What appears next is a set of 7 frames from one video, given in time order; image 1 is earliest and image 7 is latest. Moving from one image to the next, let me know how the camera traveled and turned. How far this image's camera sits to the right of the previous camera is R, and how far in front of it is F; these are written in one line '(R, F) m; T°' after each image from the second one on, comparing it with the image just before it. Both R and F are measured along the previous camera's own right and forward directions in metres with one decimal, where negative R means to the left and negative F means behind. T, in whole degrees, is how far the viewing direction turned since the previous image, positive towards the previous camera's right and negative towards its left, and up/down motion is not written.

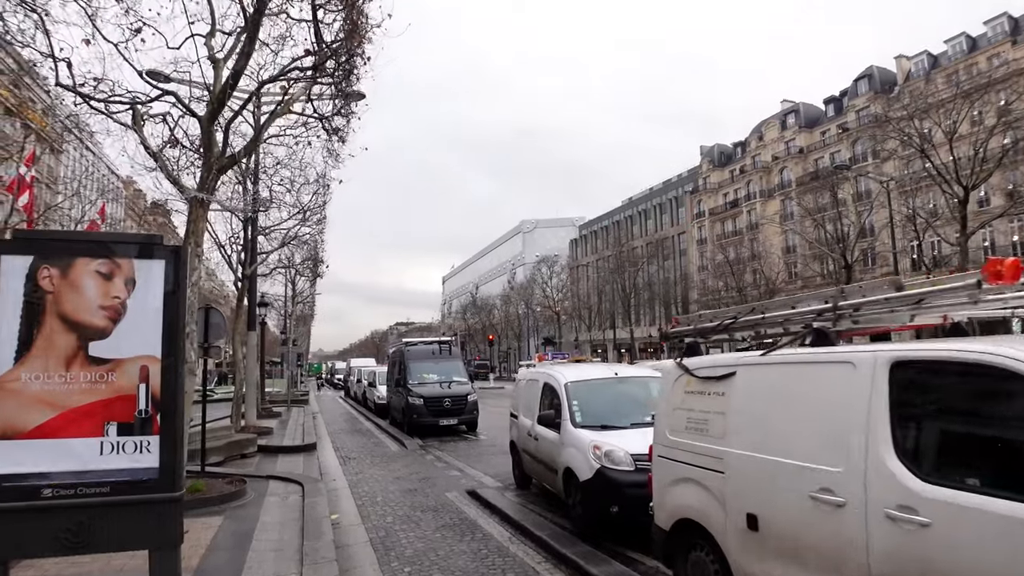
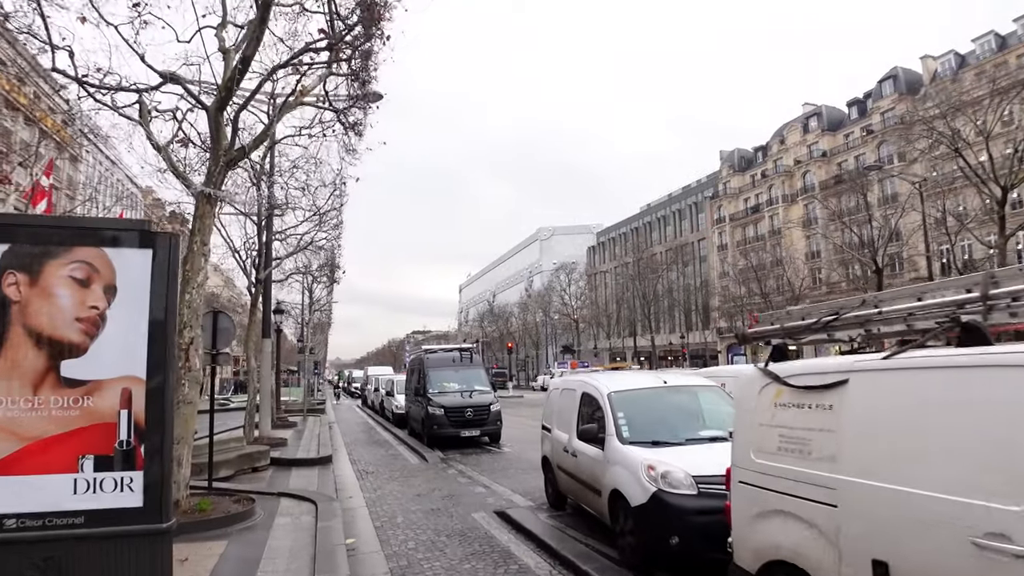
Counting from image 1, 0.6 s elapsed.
(-0.2, +0.7) m; -1°
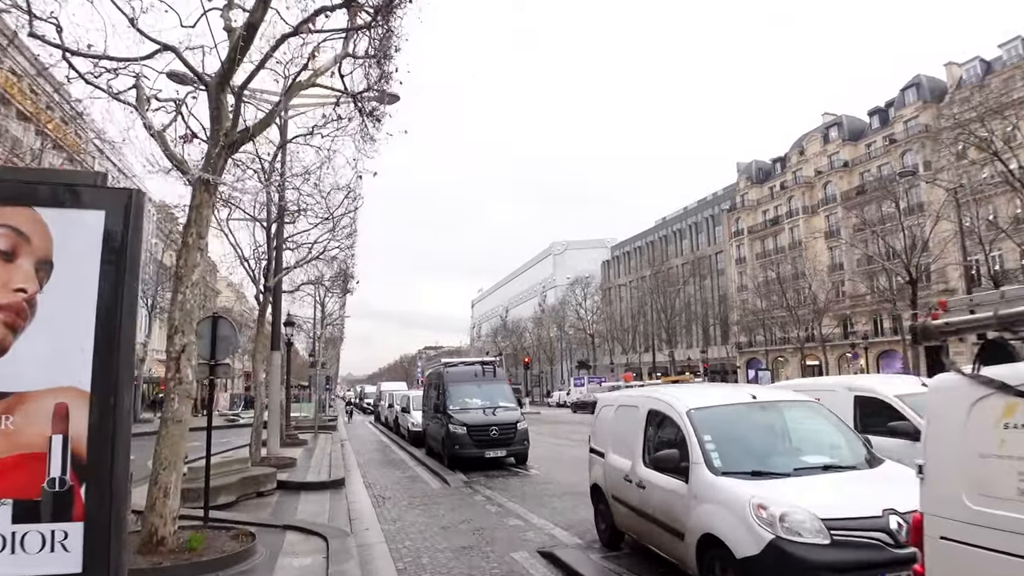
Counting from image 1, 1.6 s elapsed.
(-0.3, +1.1) m; -1°
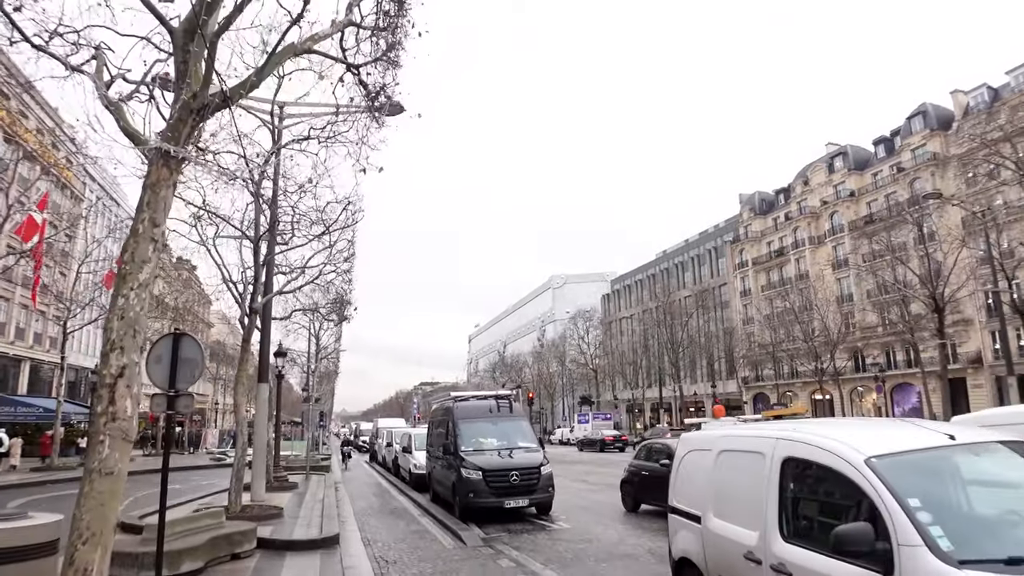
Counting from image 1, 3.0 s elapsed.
(-0.4, +1.6) m; 0°
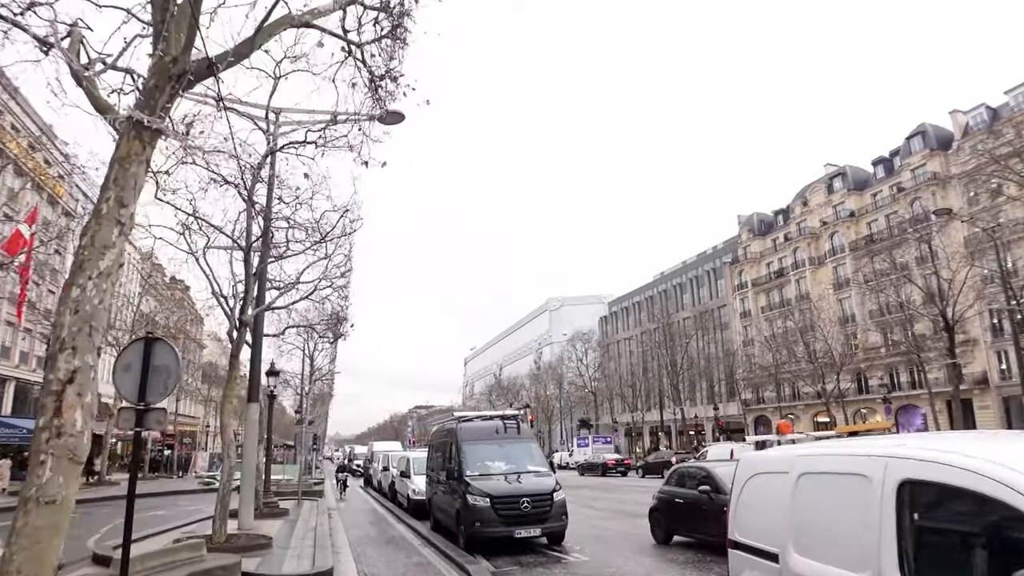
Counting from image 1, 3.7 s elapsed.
(-0.2, +0.7) m; 0°
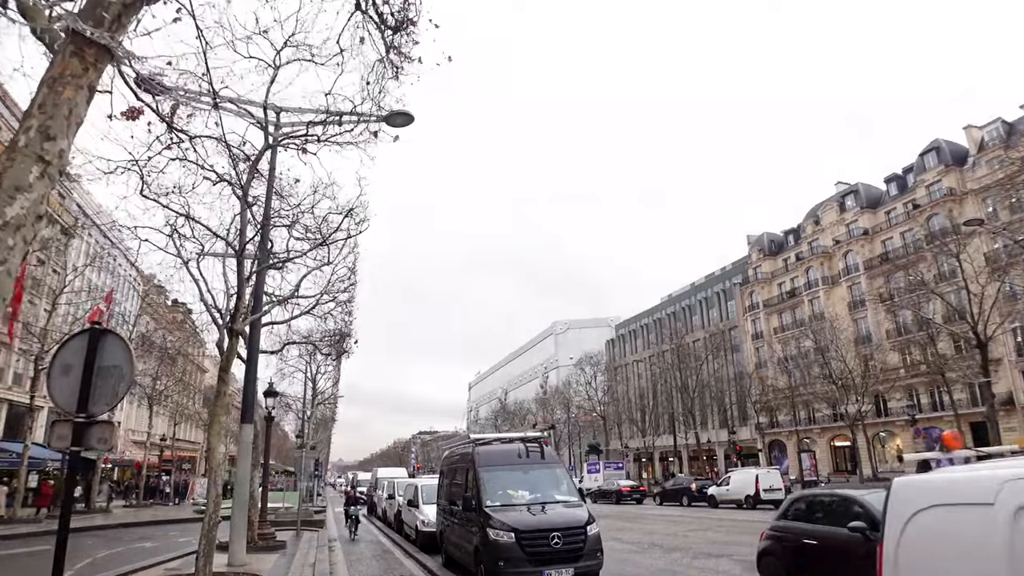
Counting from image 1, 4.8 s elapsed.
(-0.3, +1.2) m; 0°
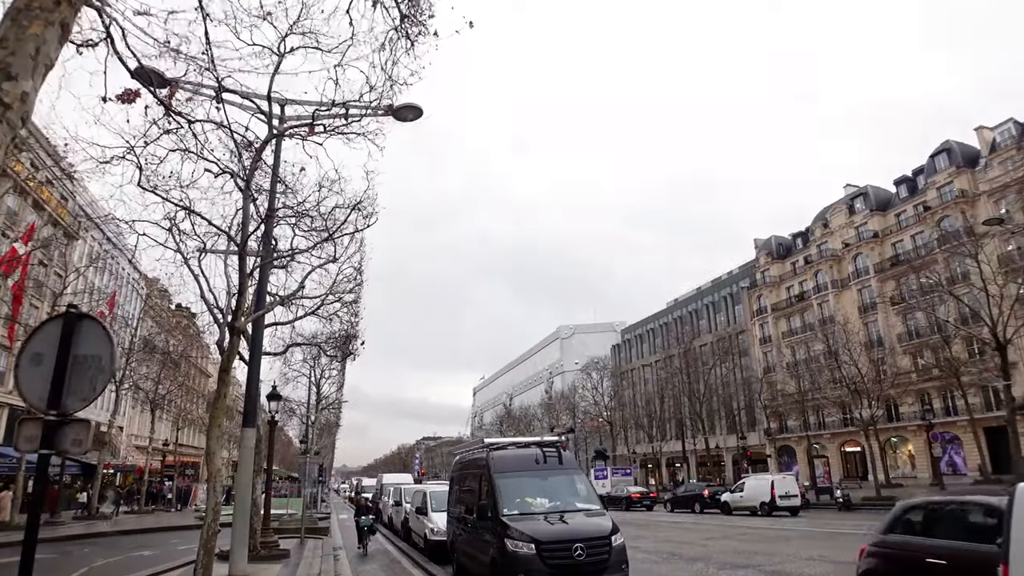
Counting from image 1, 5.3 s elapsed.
(-0.2, +0.5) m; 0°
